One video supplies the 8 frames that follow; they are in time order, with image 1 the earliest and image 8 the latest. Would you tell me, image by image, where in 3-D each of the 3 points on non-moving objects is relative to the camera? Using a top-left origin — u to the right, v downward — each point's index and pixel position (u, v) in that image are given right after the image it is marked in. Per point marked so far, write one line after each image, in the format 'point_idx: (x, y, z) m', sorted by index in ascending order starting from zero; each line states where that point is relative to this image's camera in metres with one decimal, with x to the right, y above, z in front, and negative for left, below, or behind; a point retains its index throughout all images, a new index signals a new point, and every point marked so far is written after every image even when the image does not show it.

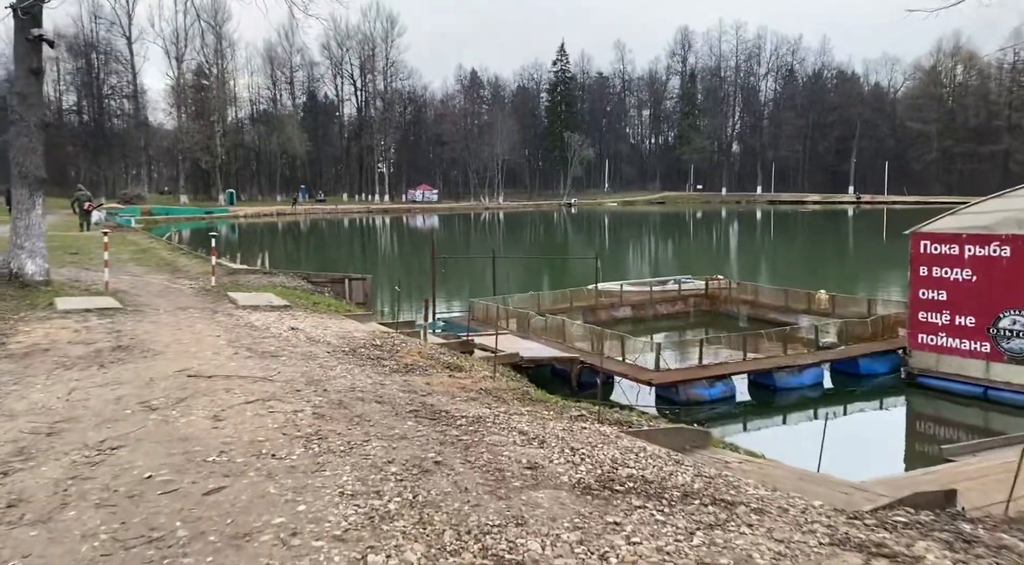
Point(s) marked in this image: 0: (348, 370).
0: (-1.8, -0.9, +9.5) m
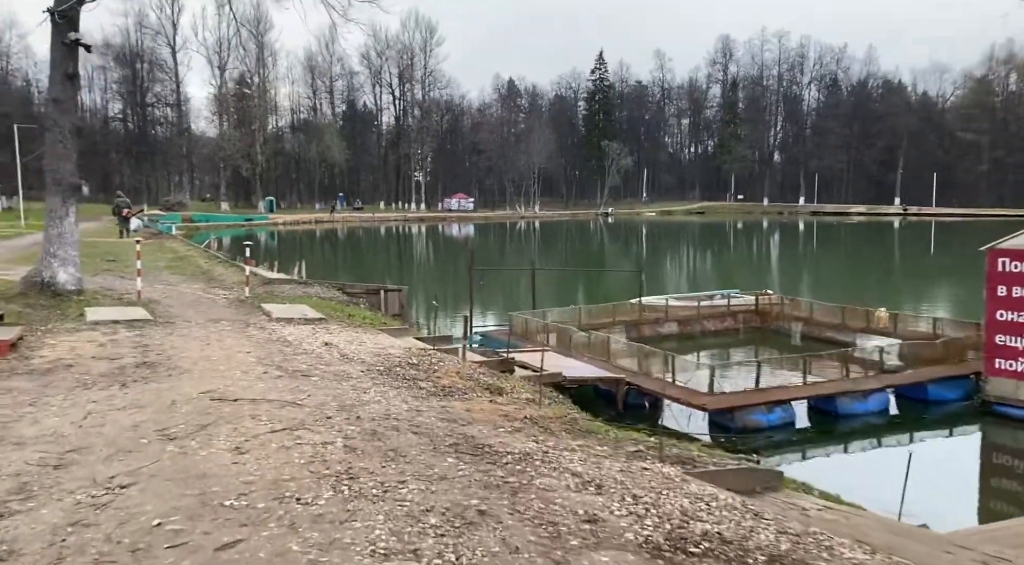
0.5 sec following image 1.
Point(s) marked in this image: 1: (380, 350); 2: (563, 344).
0: (-1.3, -1.1, +8.9) m
1: (-1.8, -0.9, +12.2) m
2: (+1.0, -1.4, +18.8) m
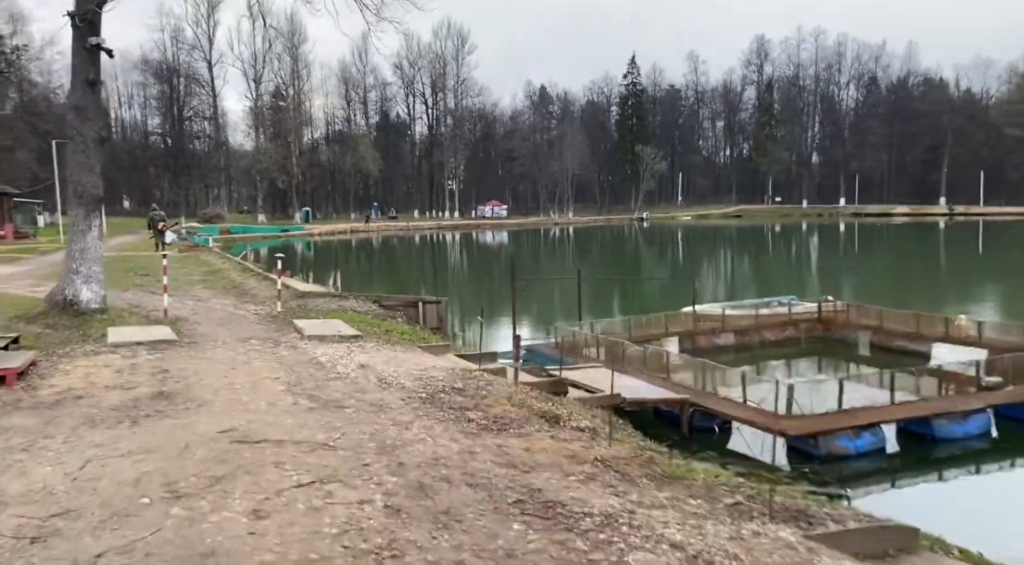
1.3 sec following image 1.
0: (-0.7, -1.3, +7.7) m
1: (-1.1, -1.1, +11.1) m
2: (+2.0, -1.6, +17.5) m
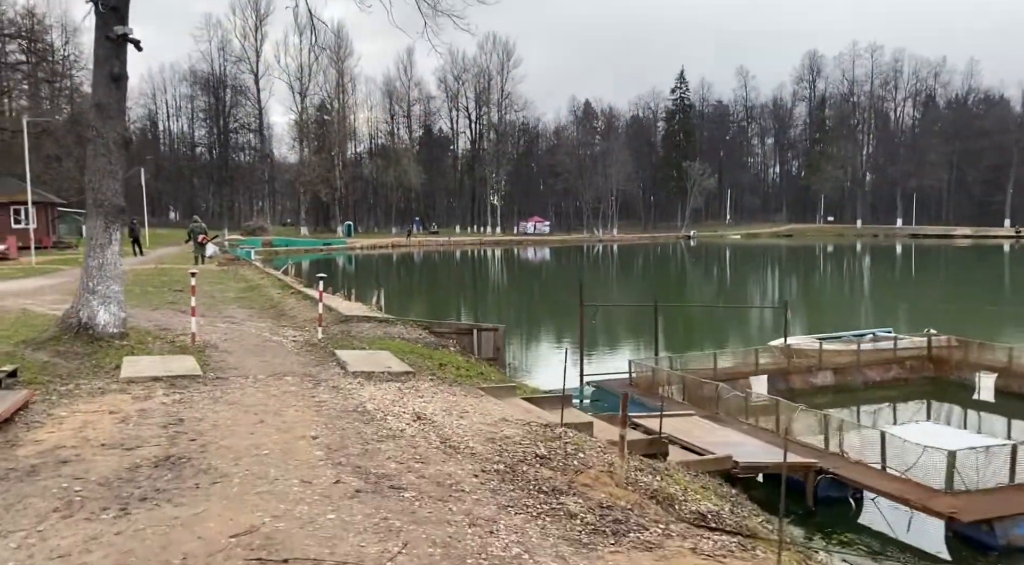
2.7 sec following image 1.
0: (0.0, -1.6, +5.6) m
1: (-0.2, -1.5, +9.0) m
2: (+3.2, -2.1, +15.2) m
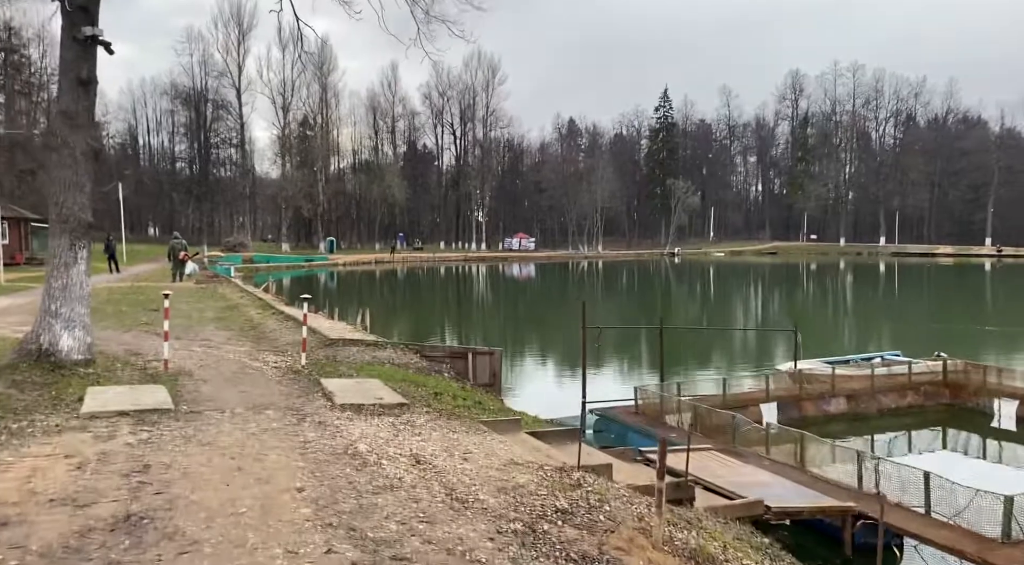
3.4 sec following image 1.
0: (+0.2, -1.8, +4.5) m
1: (-0.1, -1.7, +7.9) m
2: (+3.2, -2.4, +14.2) m
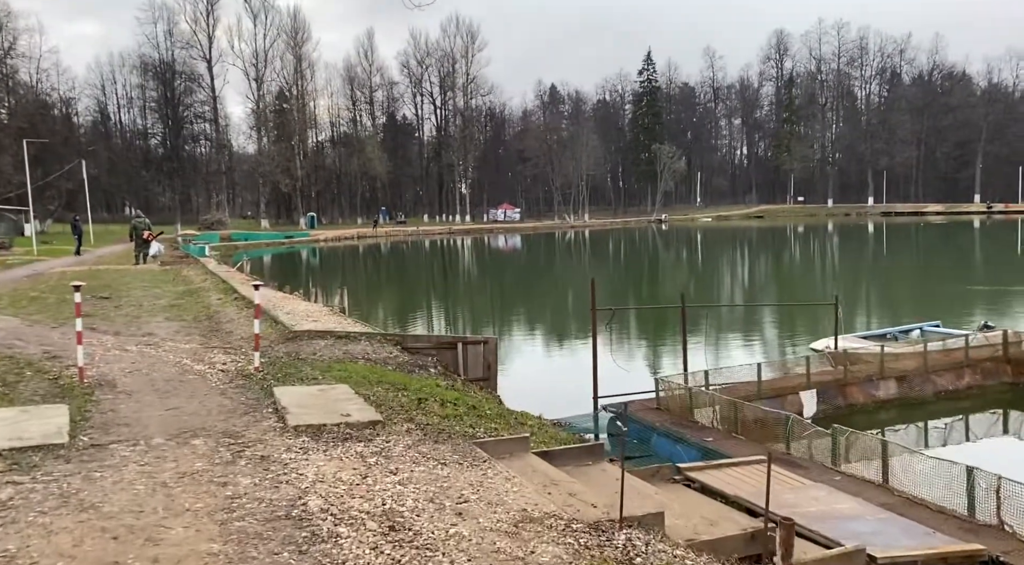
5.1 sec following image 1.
0: (+0.4, -1.8, +2.0) m
1: (0.0, -1.6, +5.4) m
2: (+3.2, -2.0, +11.8) m
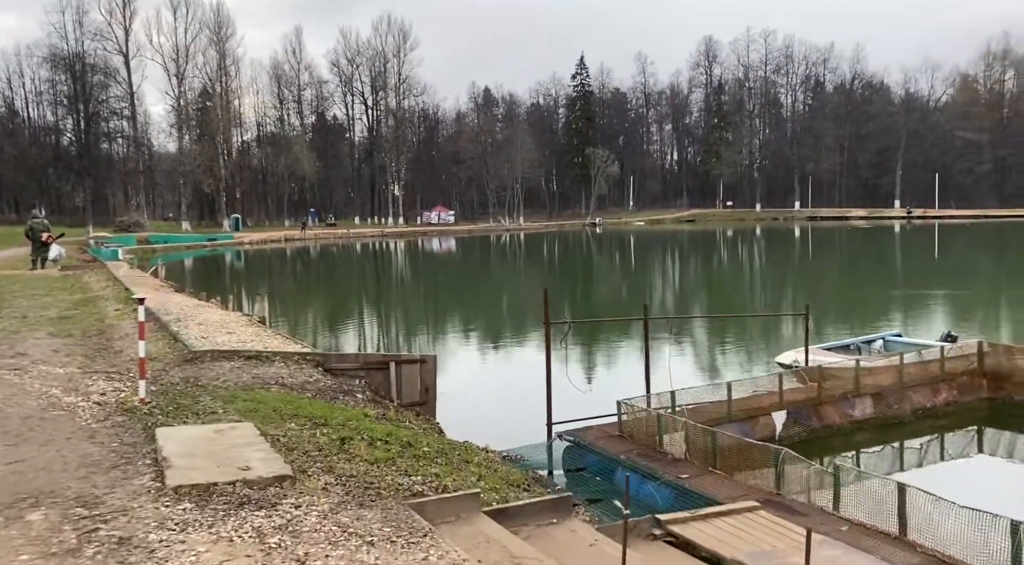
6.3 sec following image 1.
0: (+0.5, -1.9, +0.2) m
1: (-0.1, -1.7, +3.5) m
2: (+2.5, -2.2, +10.1) m
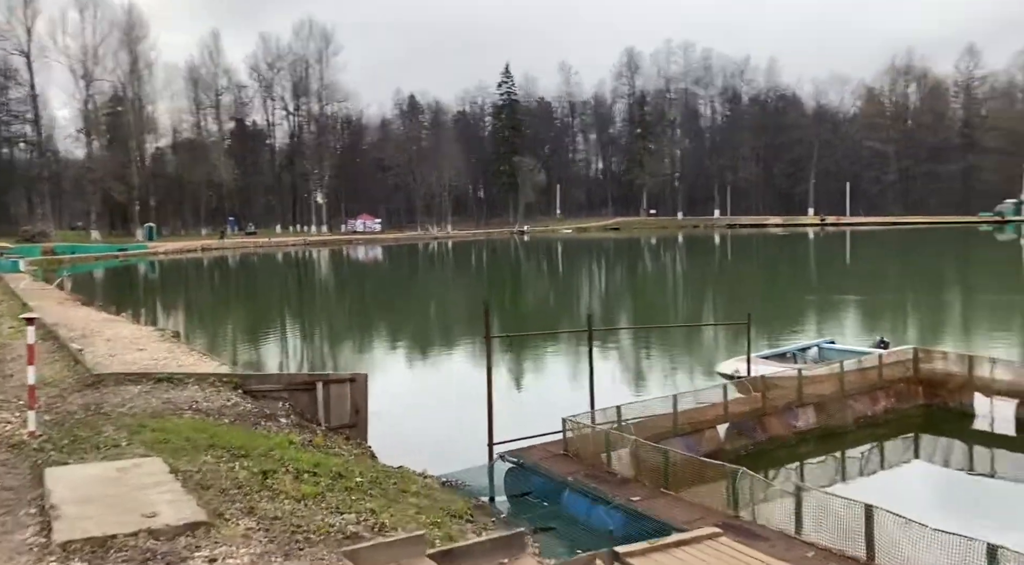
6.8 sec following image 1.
0: (+0.7, -1.9, -0.5) m
1: (-0.2, -1.8, +2.8) m
2: (+1.9, -2.3, +9.6) m
